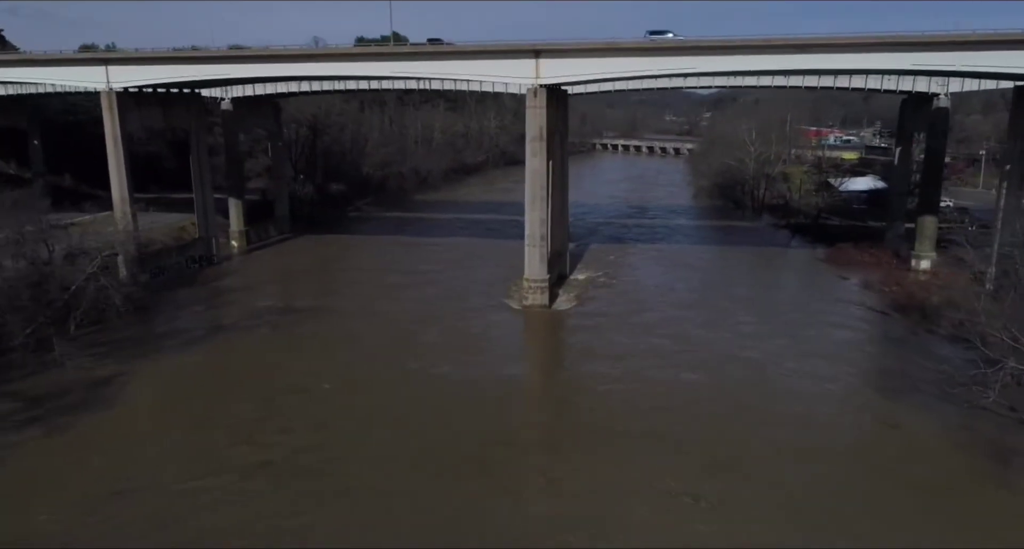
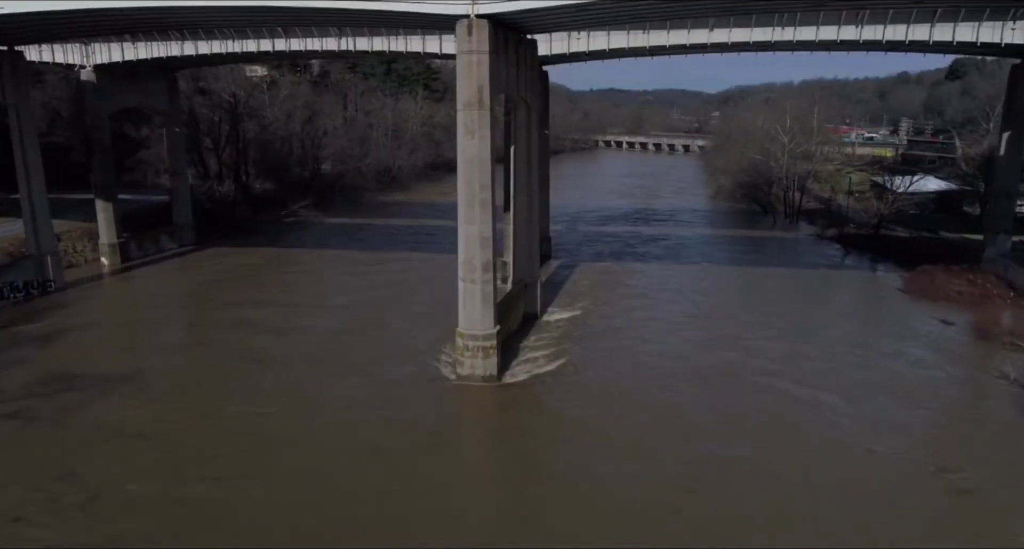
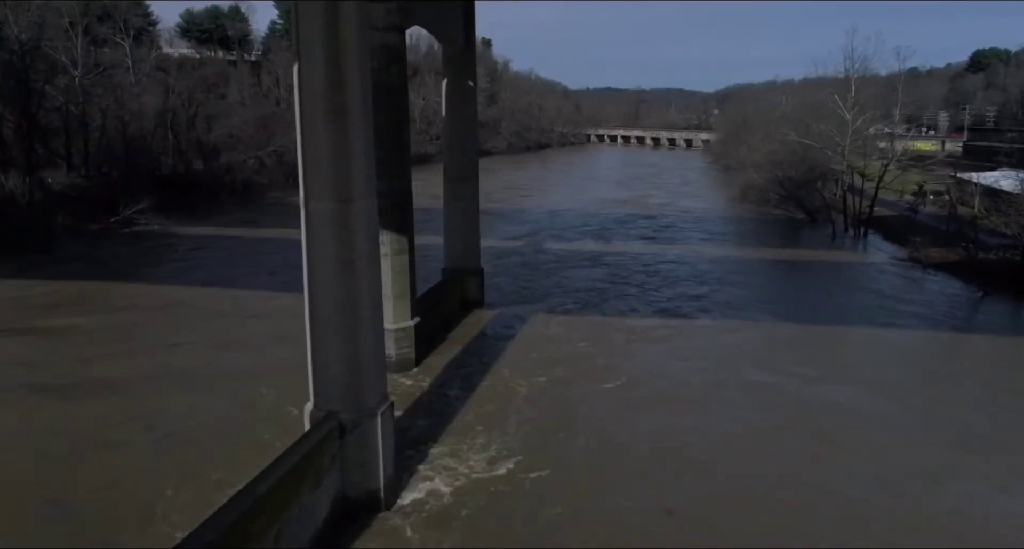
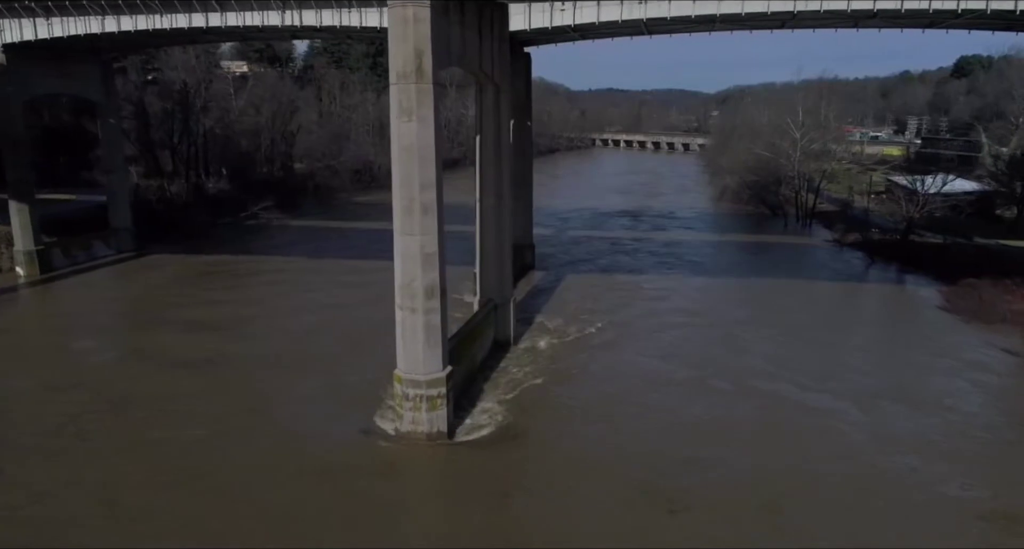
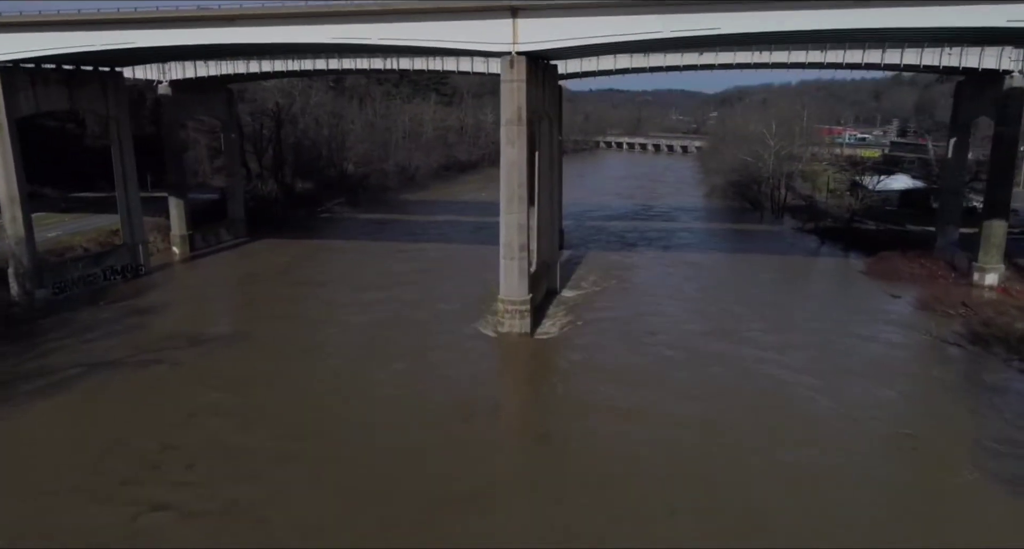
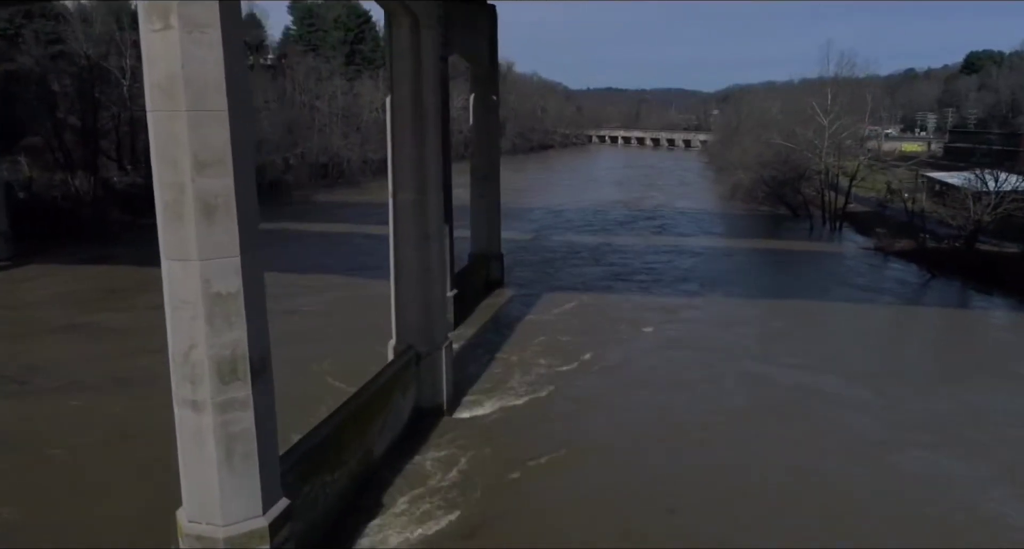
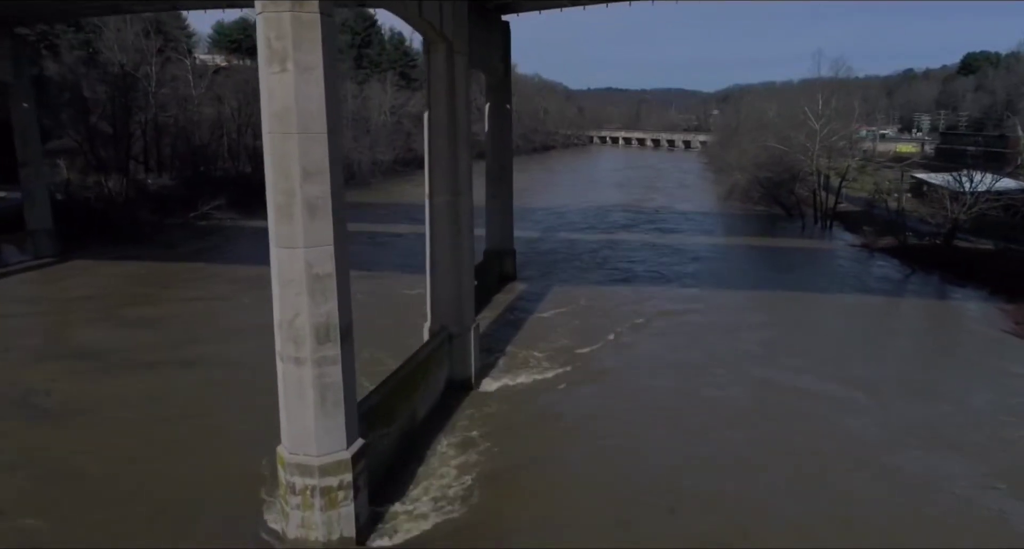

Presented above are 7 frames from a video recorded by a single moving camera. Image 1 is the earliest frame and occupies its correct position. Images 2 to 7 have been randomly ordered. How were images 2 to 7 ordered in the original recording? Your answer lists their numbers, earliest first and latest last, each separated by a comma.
5, 2, 4, 7, 6, 3
